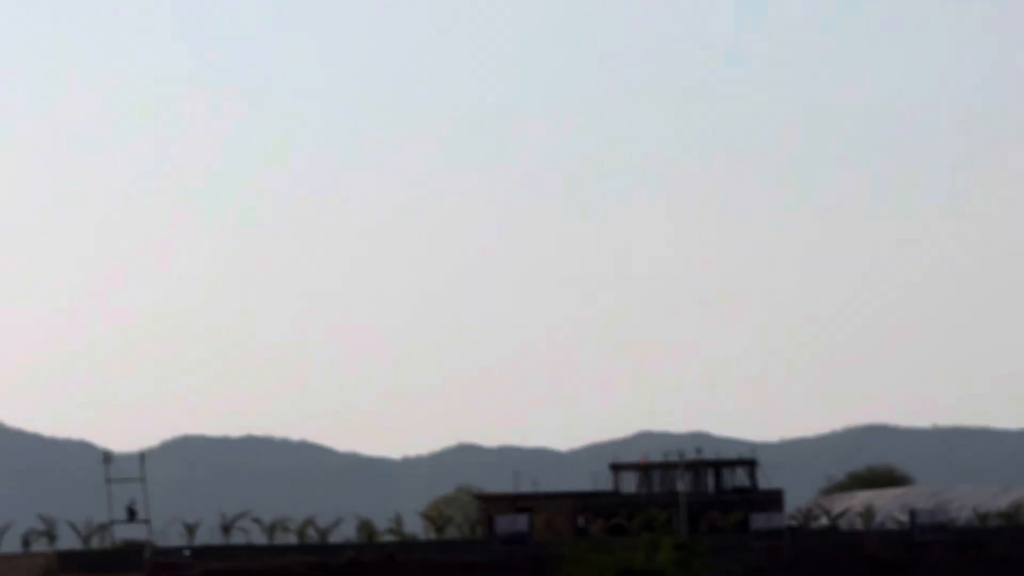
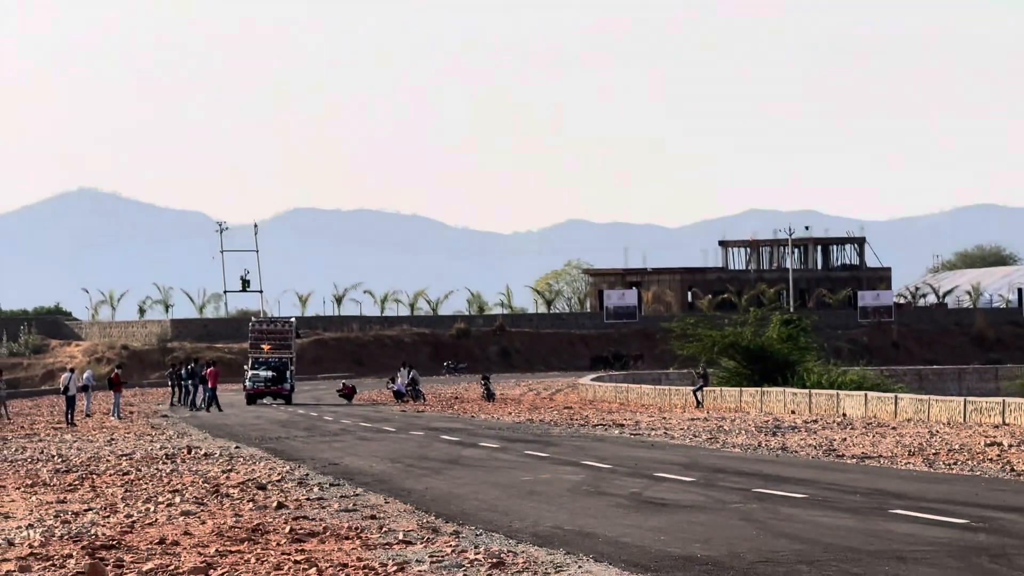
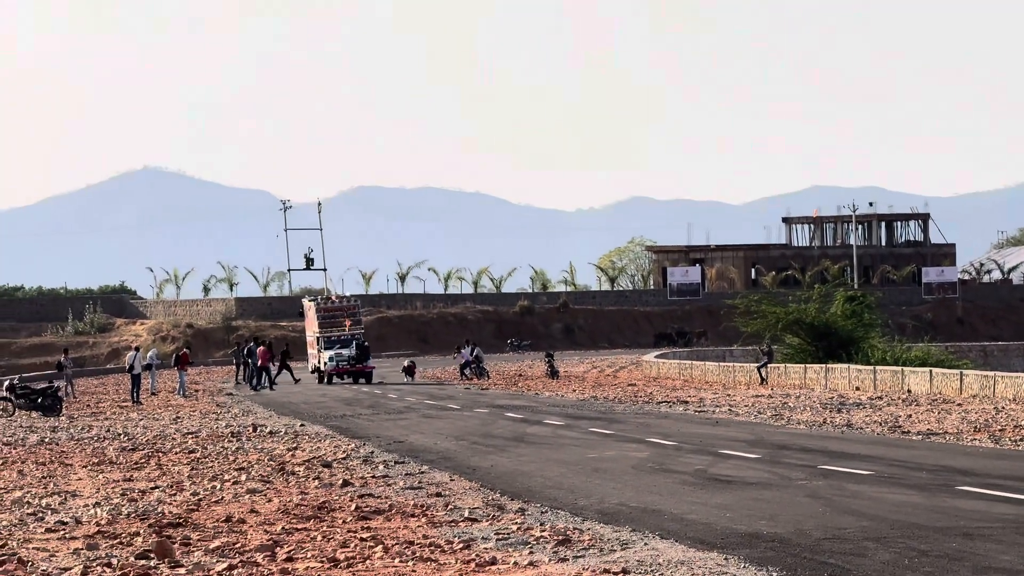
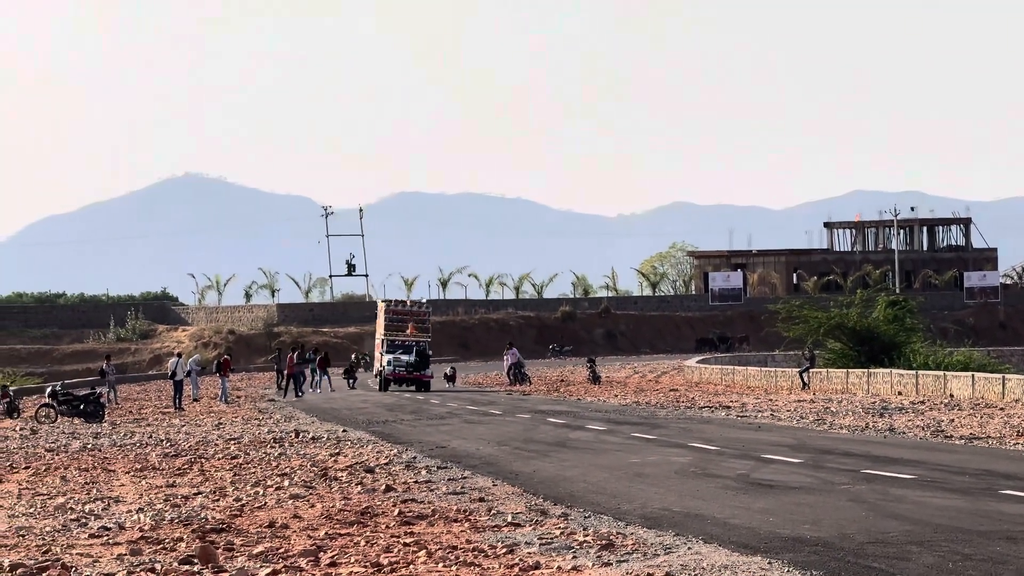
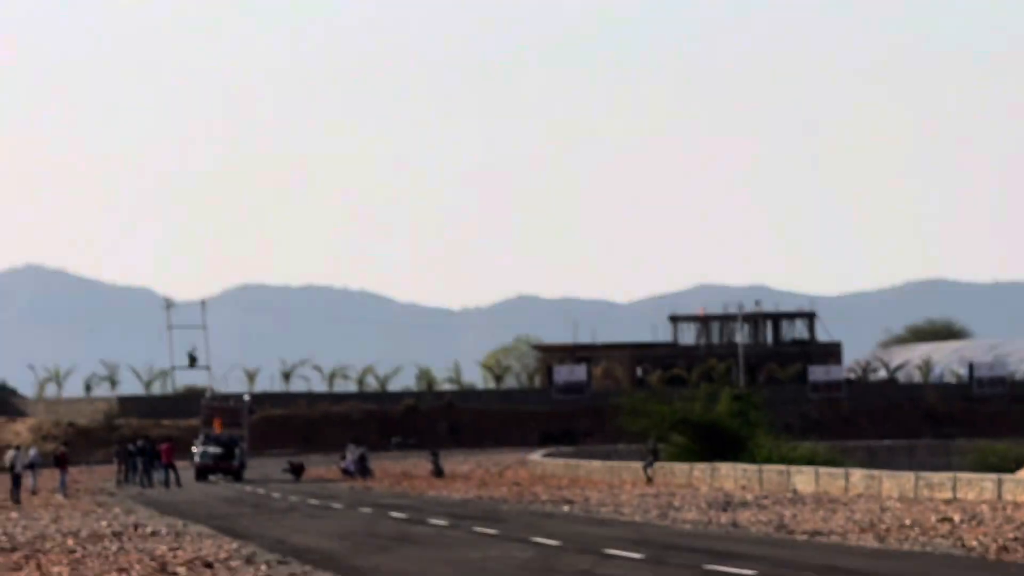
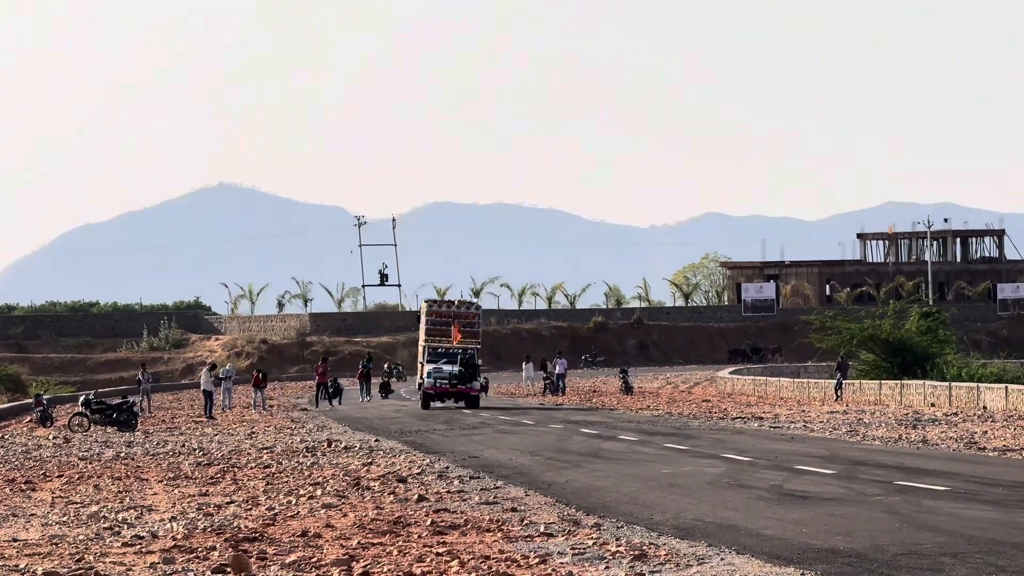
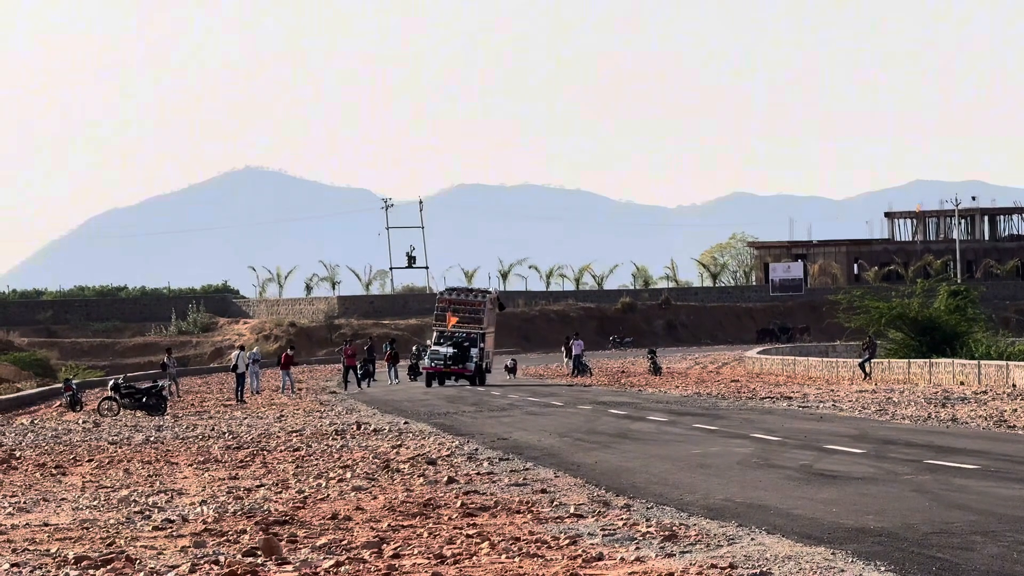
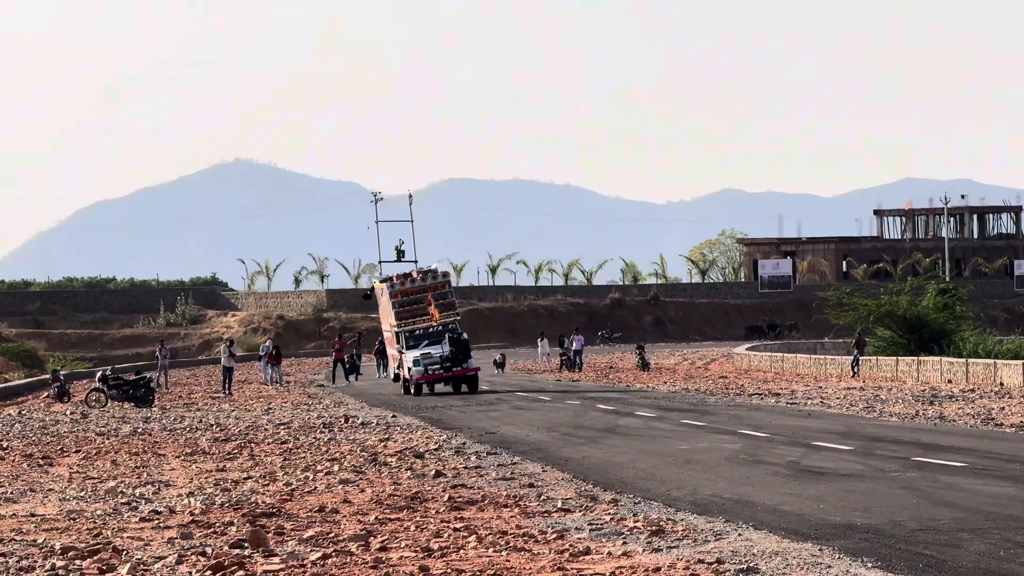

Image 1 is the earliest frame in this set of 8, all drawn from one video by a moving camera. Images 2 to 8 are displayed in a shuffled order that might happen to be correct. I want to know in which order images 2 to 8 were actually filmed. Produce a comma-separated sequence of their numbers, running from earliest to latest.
5, 2, 3, 4, 7, 6, 8
